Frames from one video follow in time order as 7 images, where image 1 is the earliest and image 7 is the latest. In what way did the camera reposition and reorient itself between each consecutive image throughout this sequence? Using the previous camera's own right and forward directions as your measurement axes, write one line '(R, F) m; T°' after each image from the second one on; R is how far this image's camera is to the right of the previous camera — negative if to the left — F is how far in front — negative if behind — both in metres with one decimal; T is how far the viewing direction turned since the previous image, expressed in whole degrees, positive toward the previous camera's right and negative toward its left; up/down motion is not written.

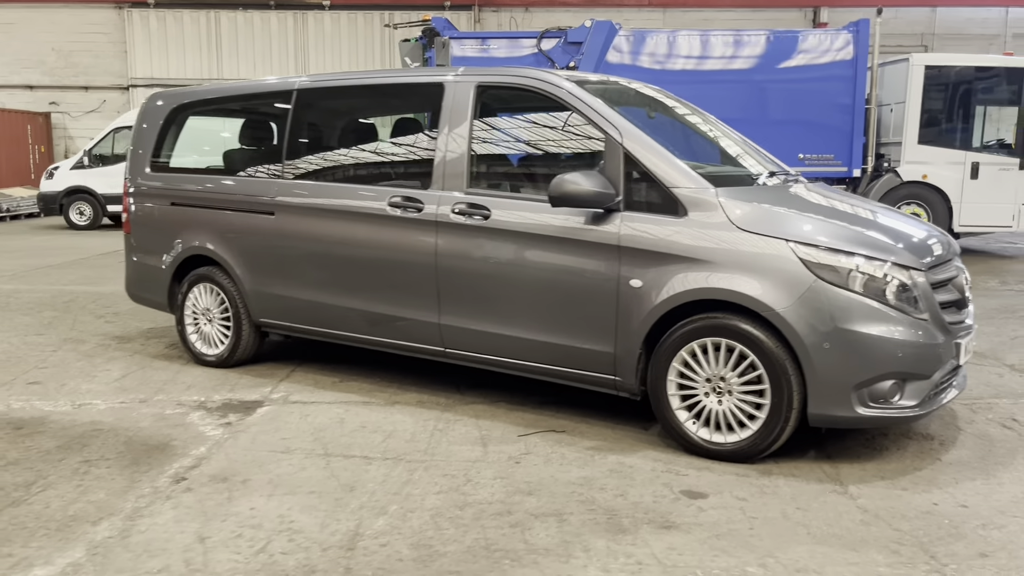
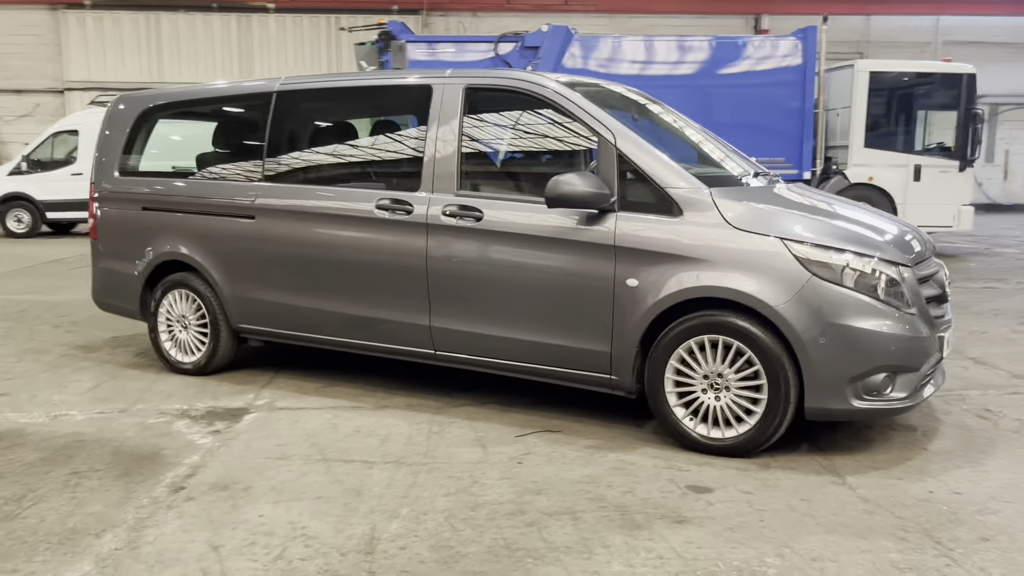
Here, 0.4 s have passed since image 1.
(-0.2, 0.0) m; +4°
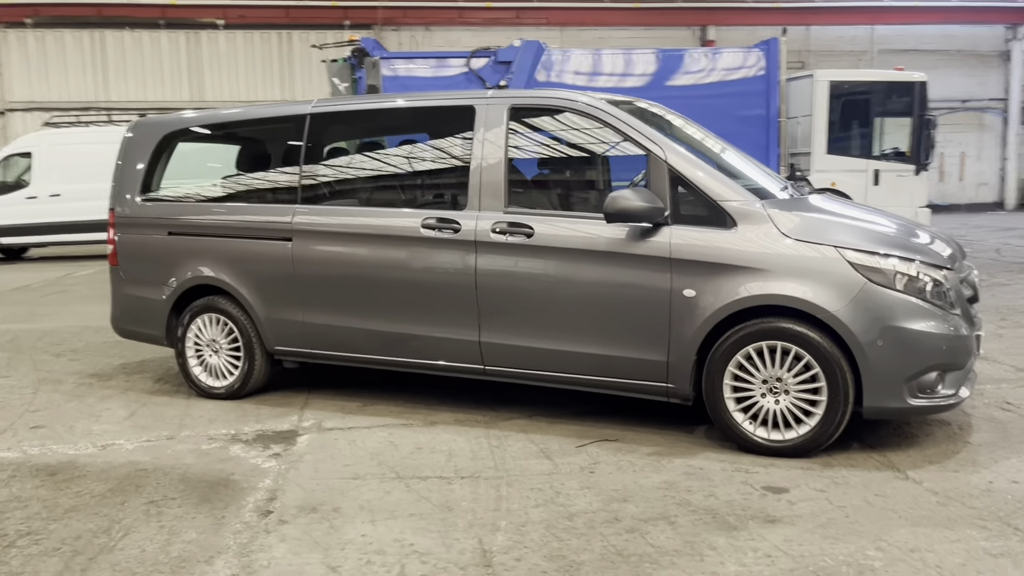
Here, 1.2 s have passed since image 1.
(-0.6, -0.1) m; +4°
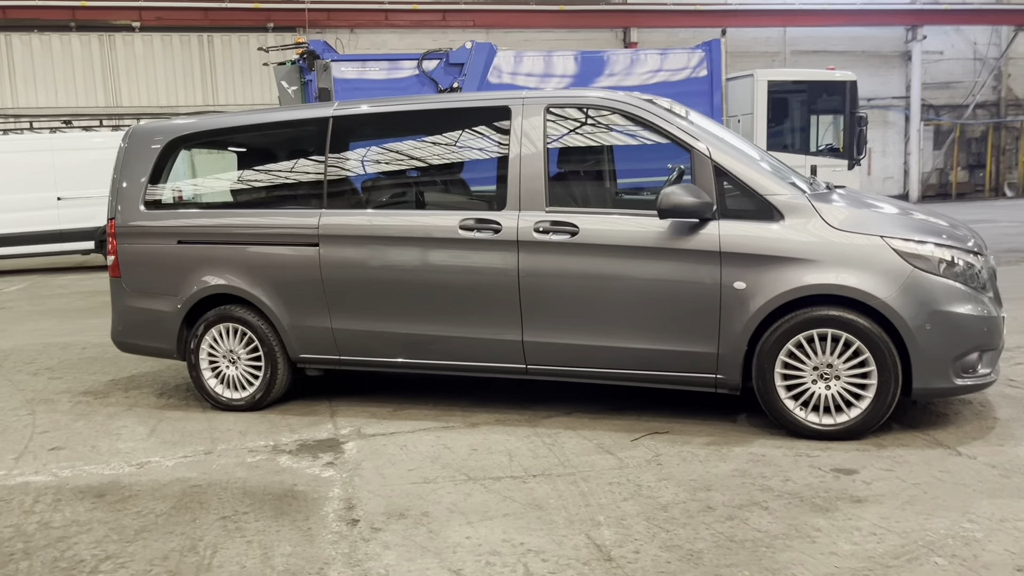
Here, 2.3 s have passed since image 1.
(-0.7, 0.0) m; +6°
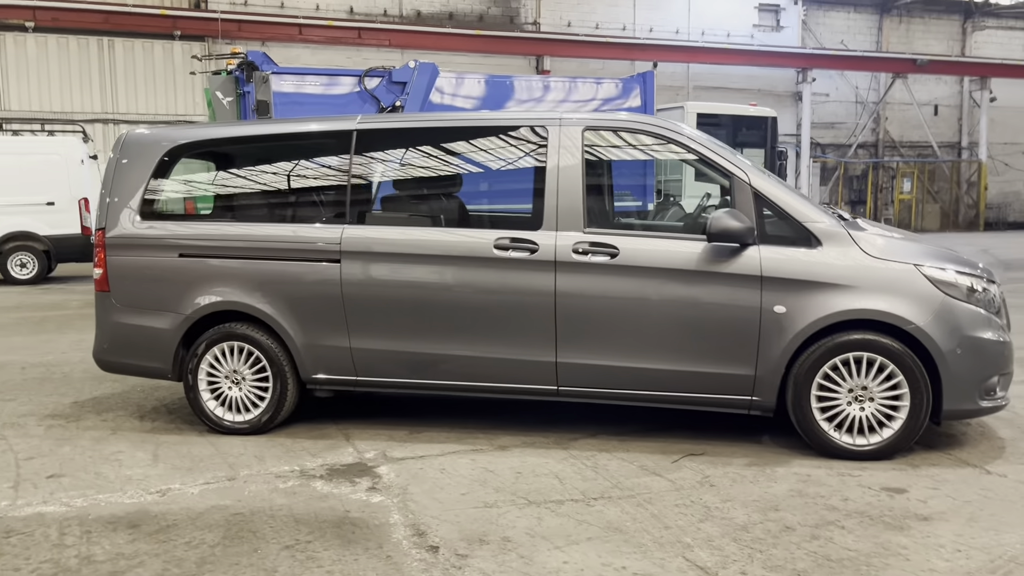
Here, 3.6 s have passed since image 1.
(-0.8, +0.1) m; +7°
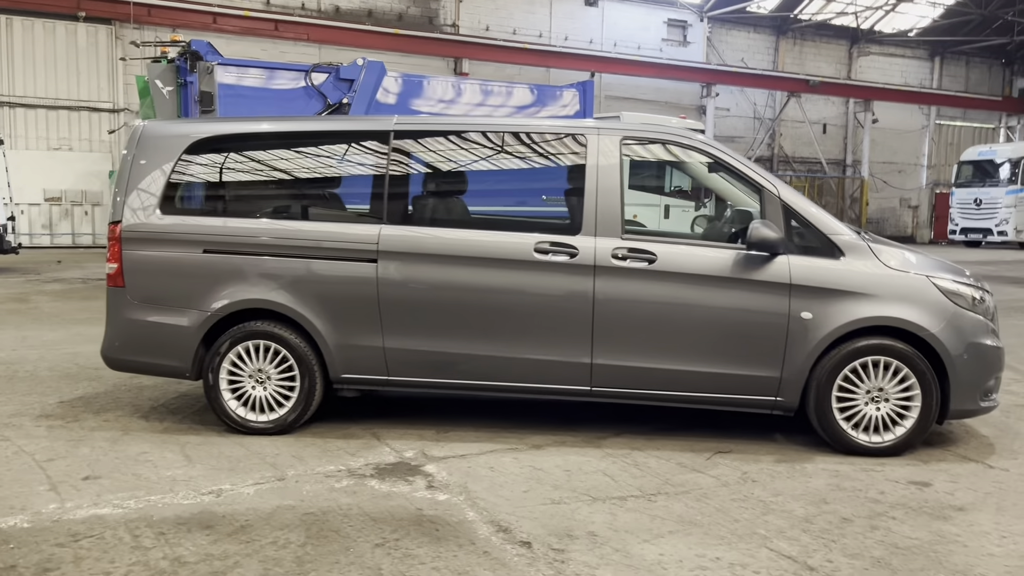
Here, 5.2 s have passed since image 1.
(-0.8, -0.1) m; +7°
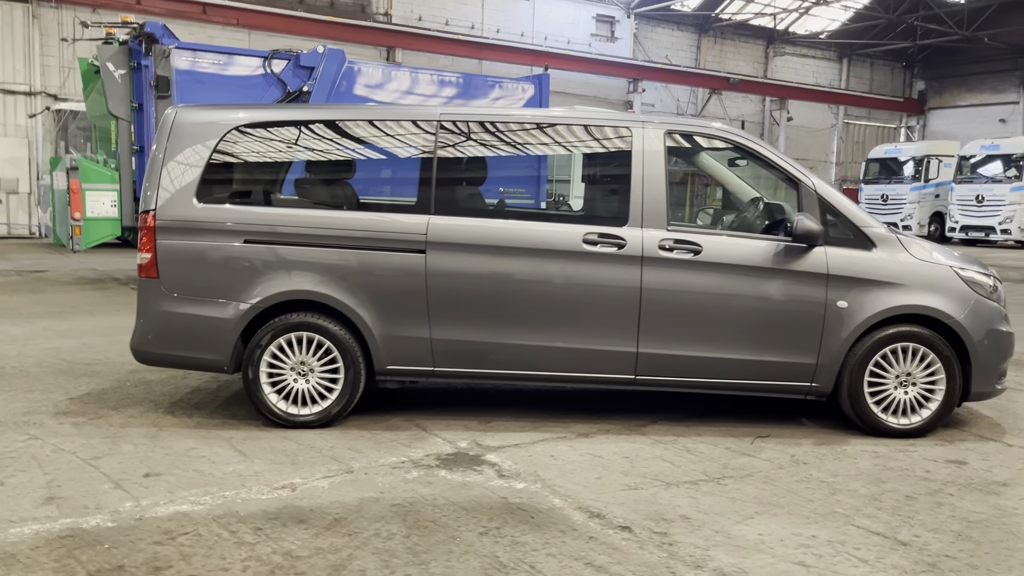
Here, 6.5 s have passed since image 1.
(-0.7, 0.0) m; +6°
